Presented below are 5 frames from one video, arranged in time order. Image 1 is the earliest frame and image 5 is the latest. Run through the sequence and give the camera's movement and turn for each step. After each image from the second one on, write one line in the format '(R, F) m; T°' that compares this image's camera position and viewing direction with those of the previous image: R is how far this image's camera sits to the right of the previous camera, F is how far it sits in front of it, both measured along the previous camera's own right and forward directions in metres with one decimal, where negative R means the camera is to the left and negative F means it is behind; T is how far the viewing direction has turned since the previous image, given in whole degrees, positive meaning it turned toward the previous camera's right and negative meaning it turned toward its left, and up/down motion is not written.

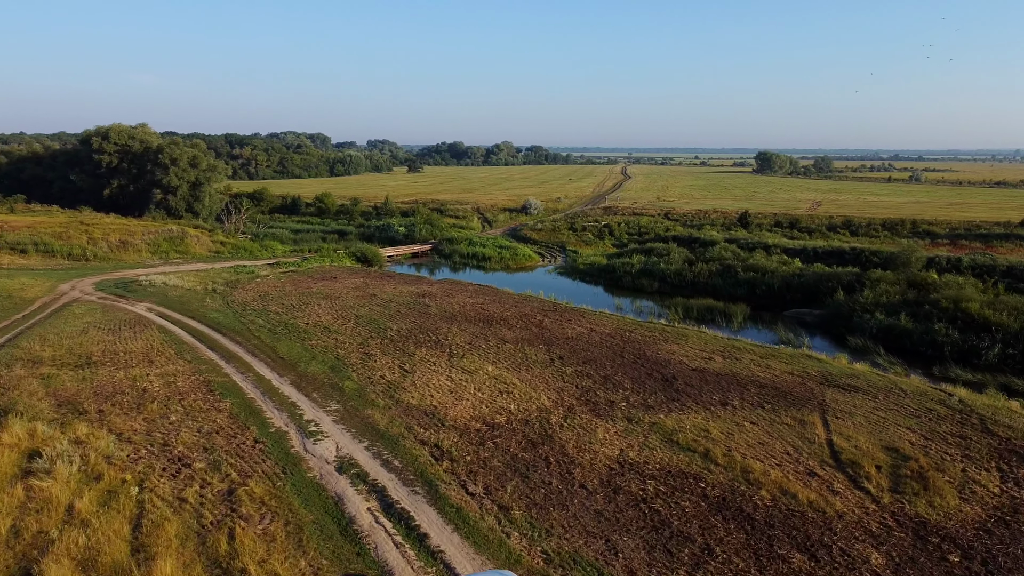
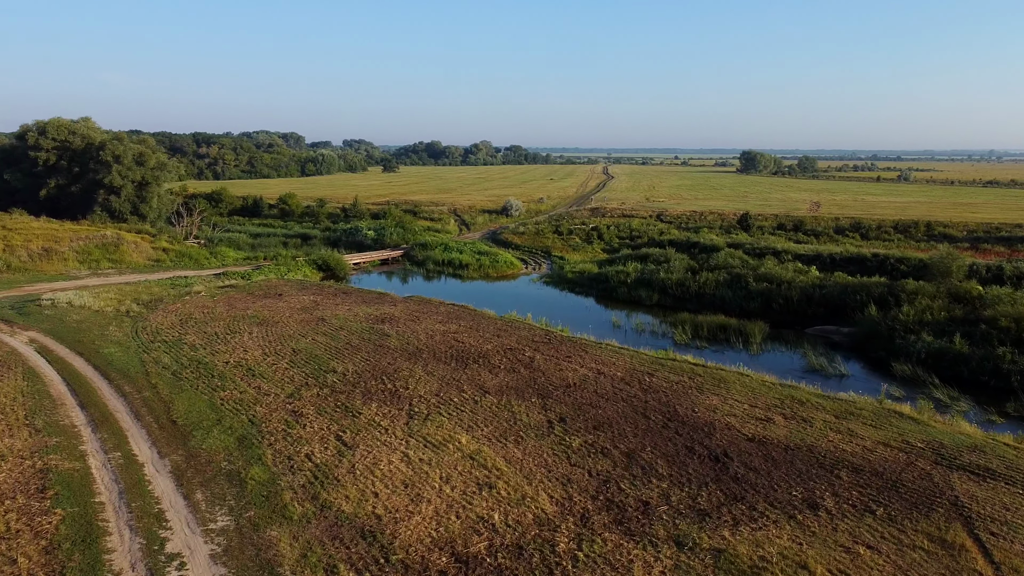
(0.0, +4.0) m; +1°
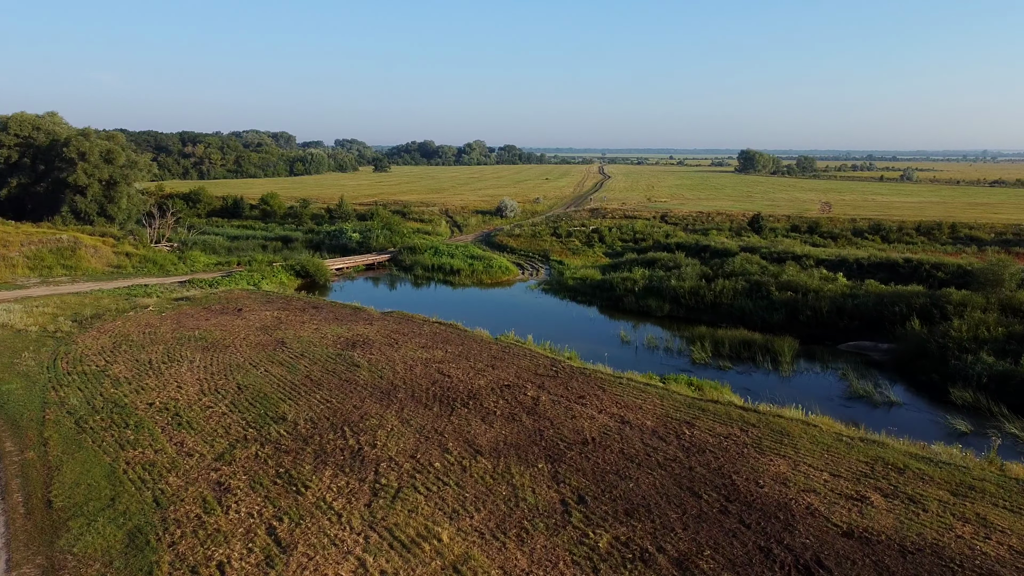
(-0.1, +2.8) m; 0°
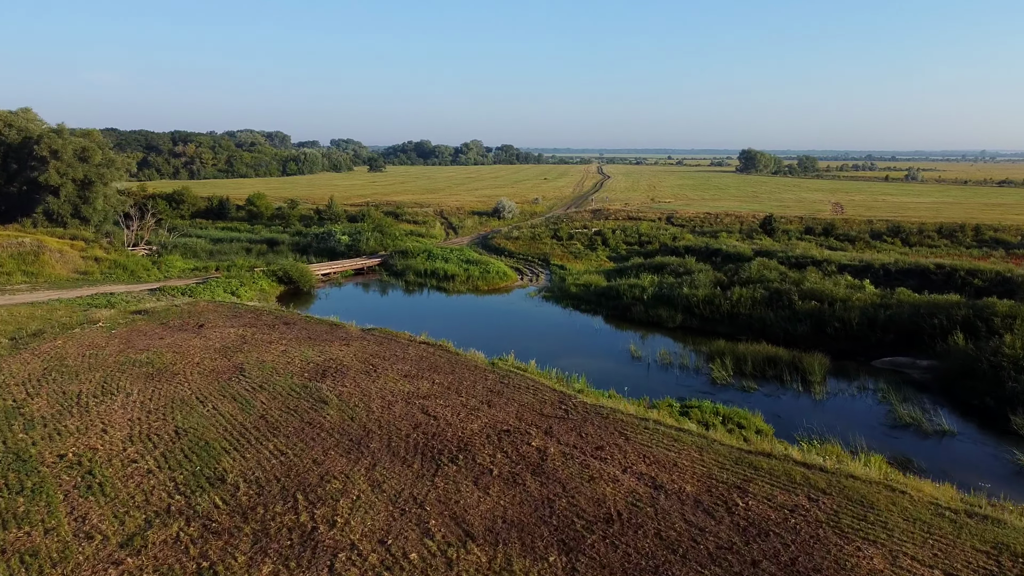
(0.0, +2.2) m; 0°
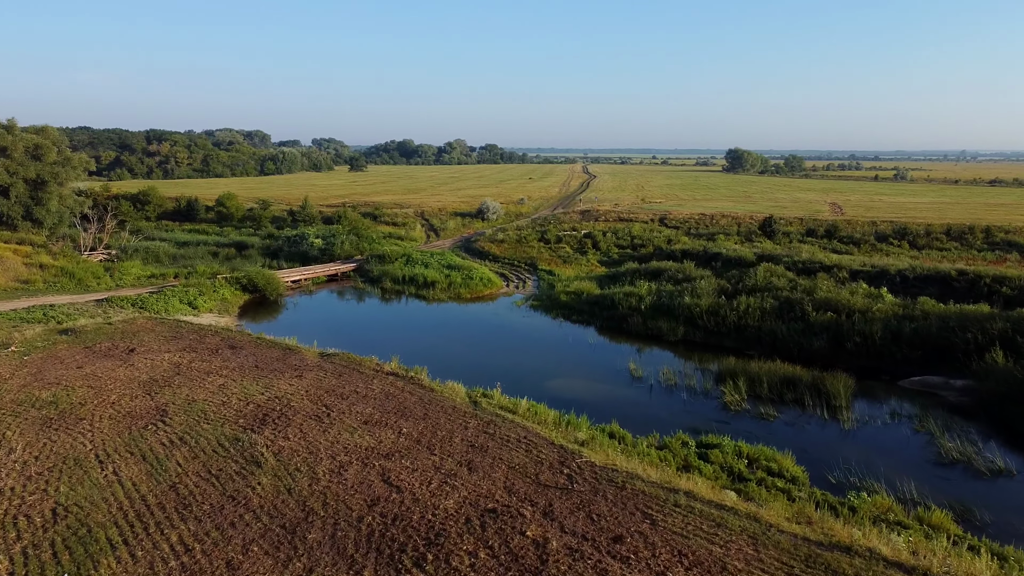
(0.0, +2.3) m; +1°
